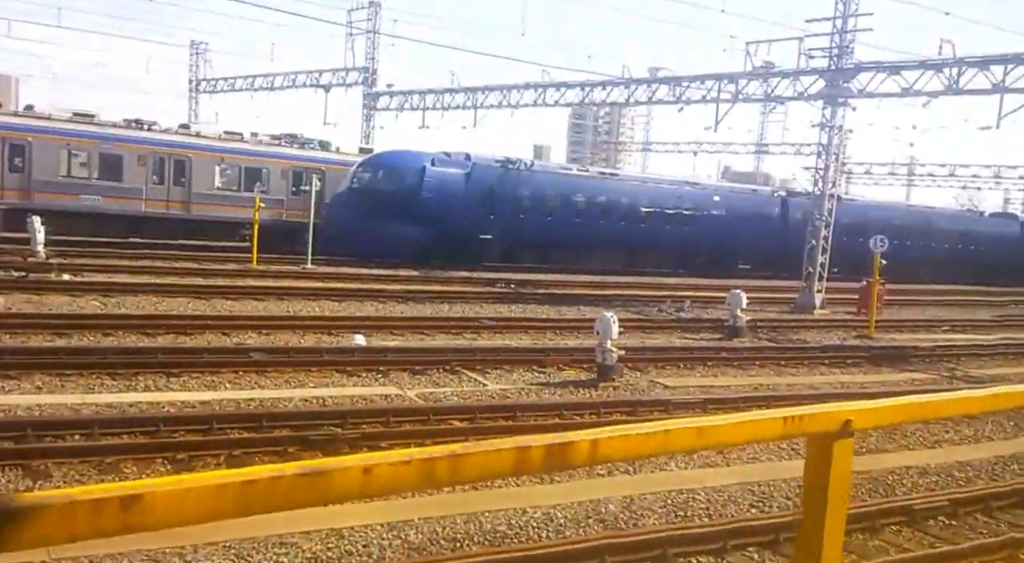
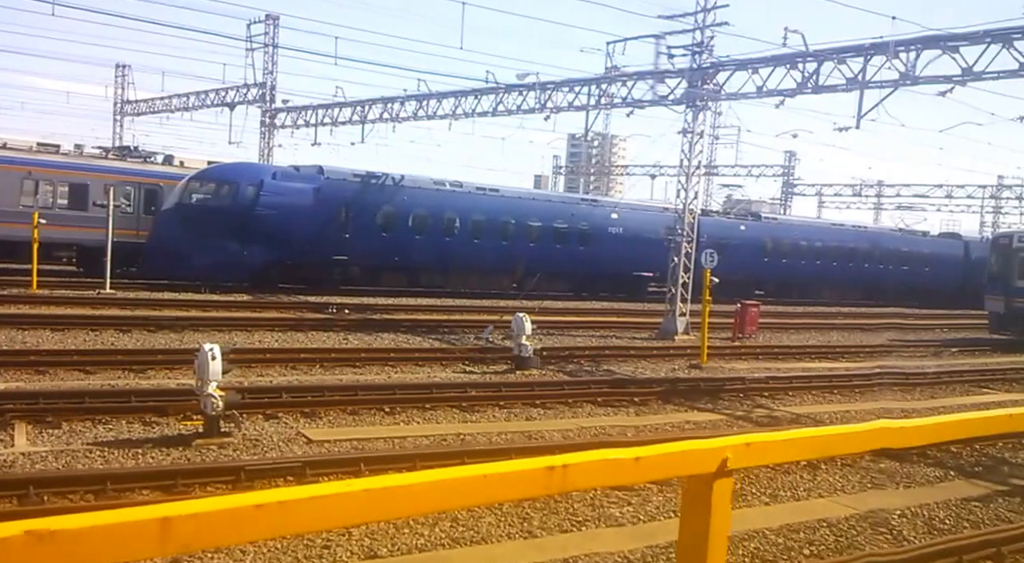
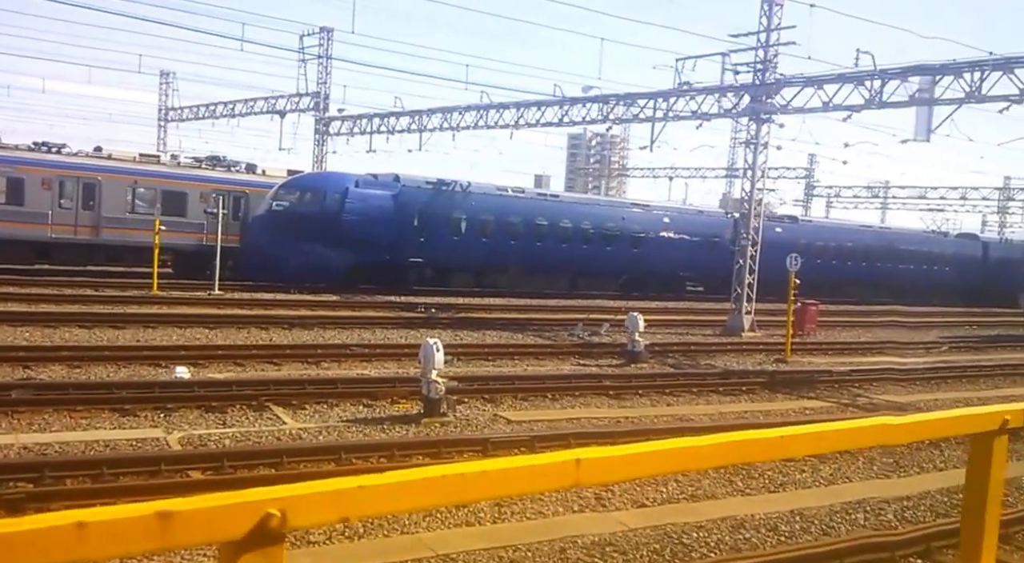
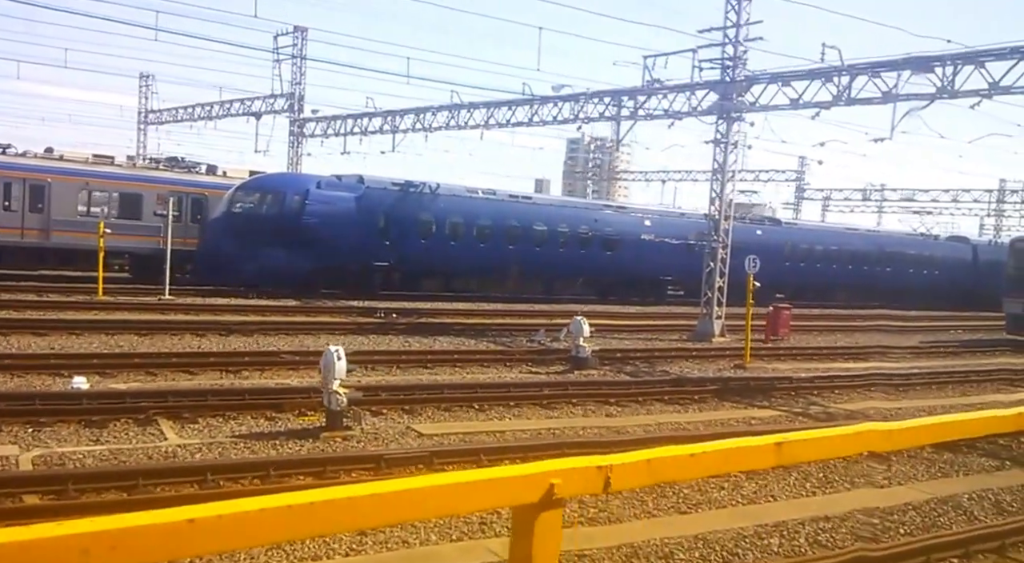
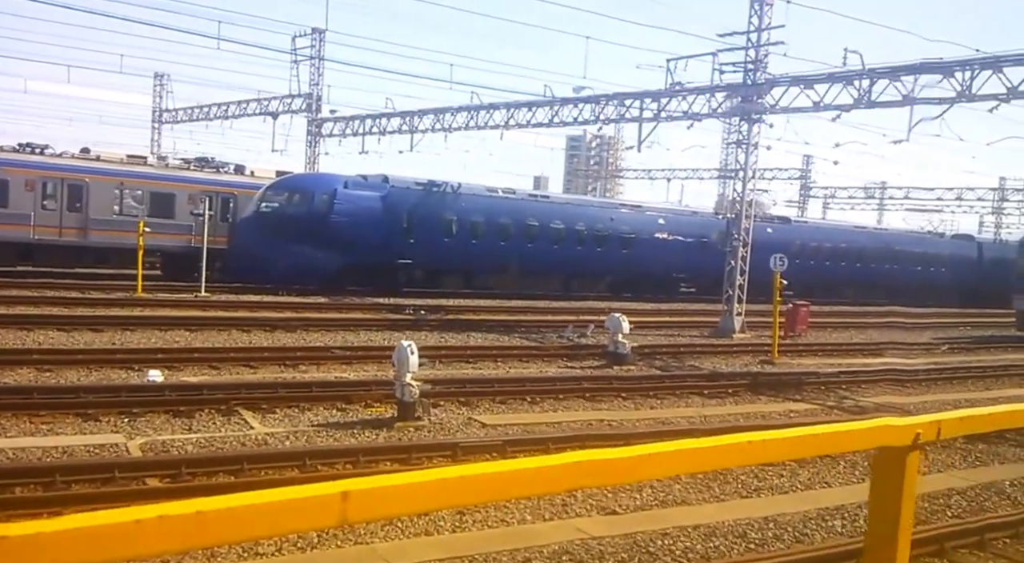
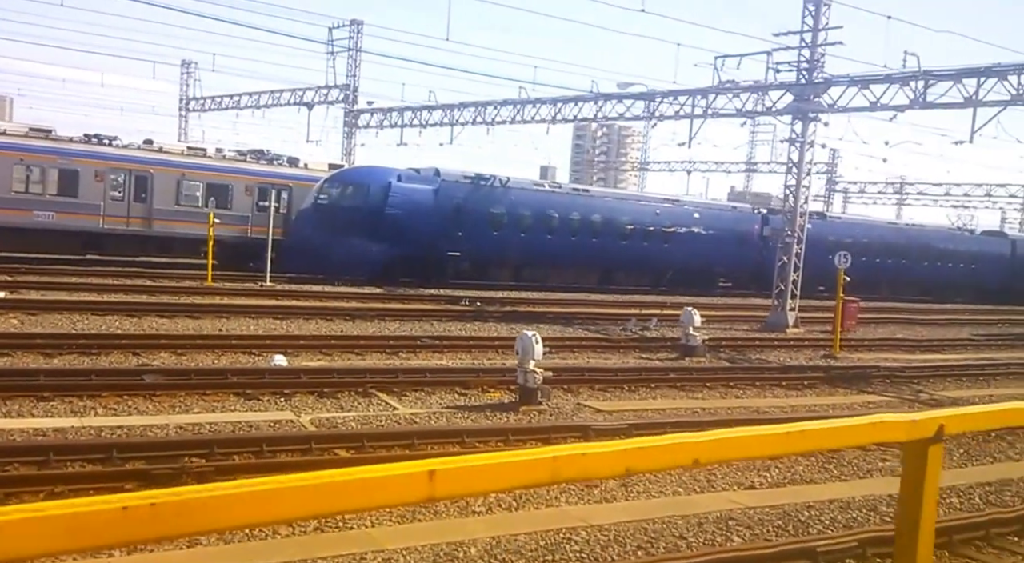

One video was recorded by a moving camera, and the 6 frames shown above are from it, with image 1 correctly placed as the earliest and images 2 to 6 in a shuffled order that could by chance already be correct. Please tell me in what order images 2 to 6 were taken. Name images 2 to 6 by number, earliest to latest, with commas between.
6, 3, 5, 4, 2
